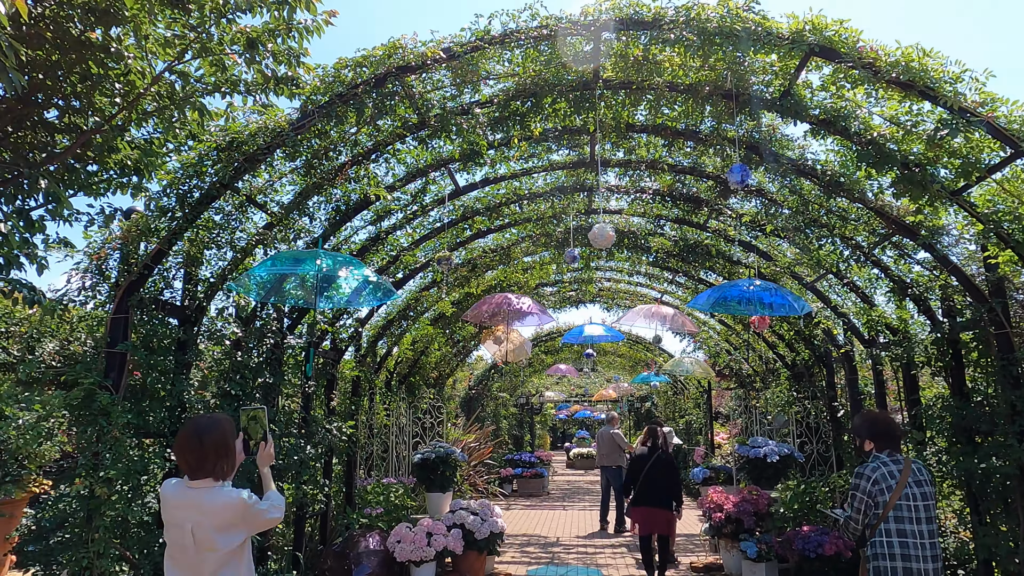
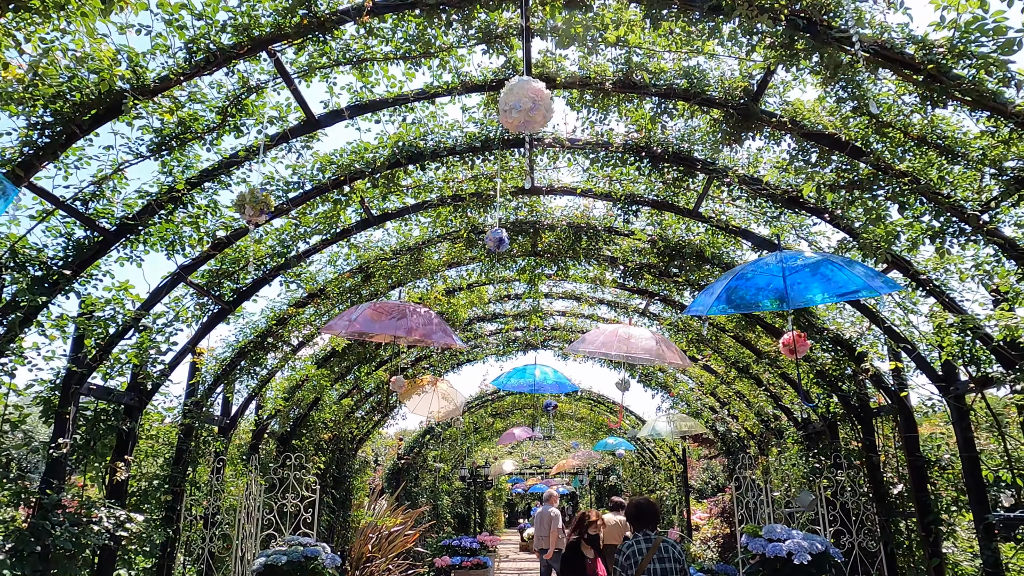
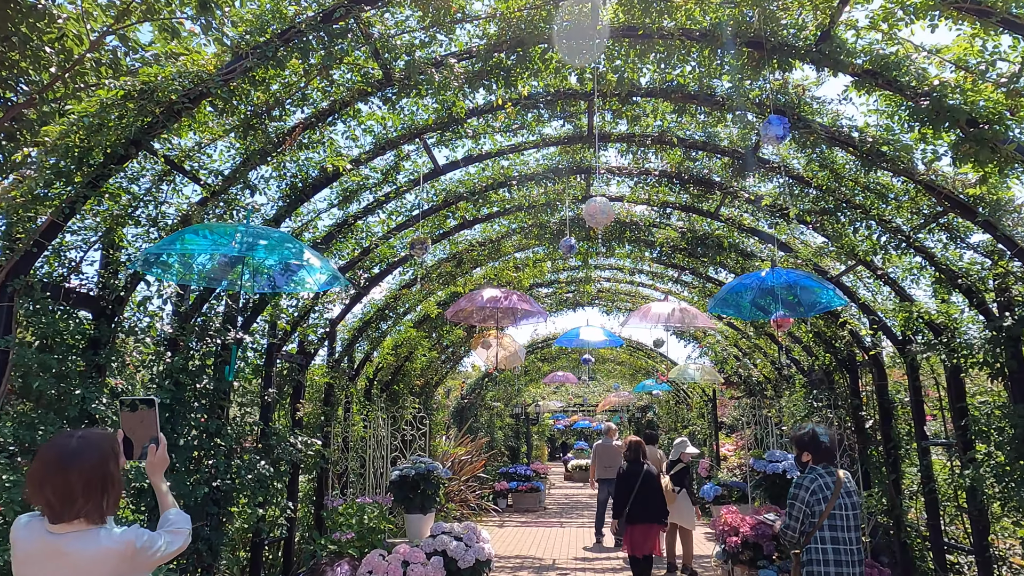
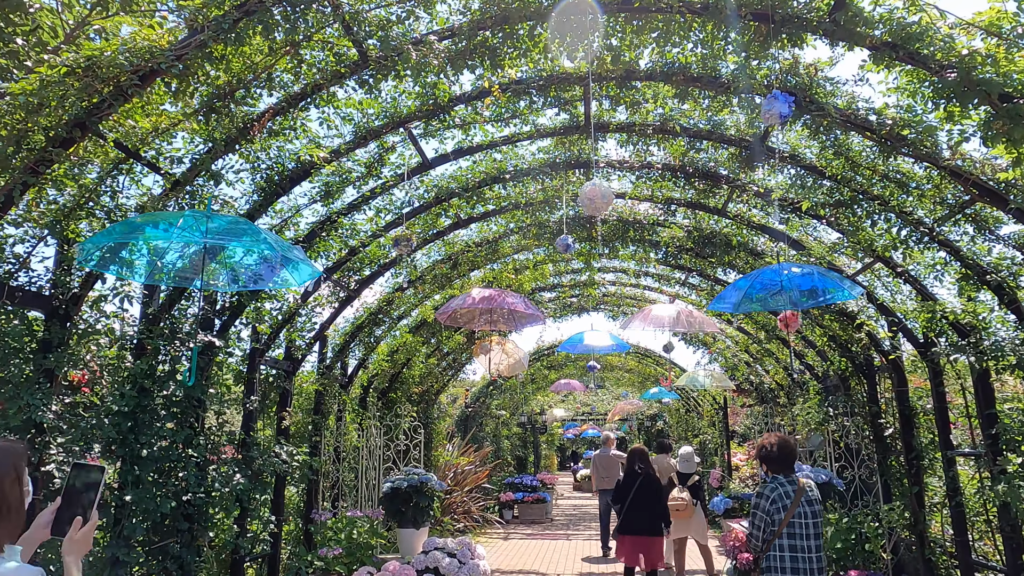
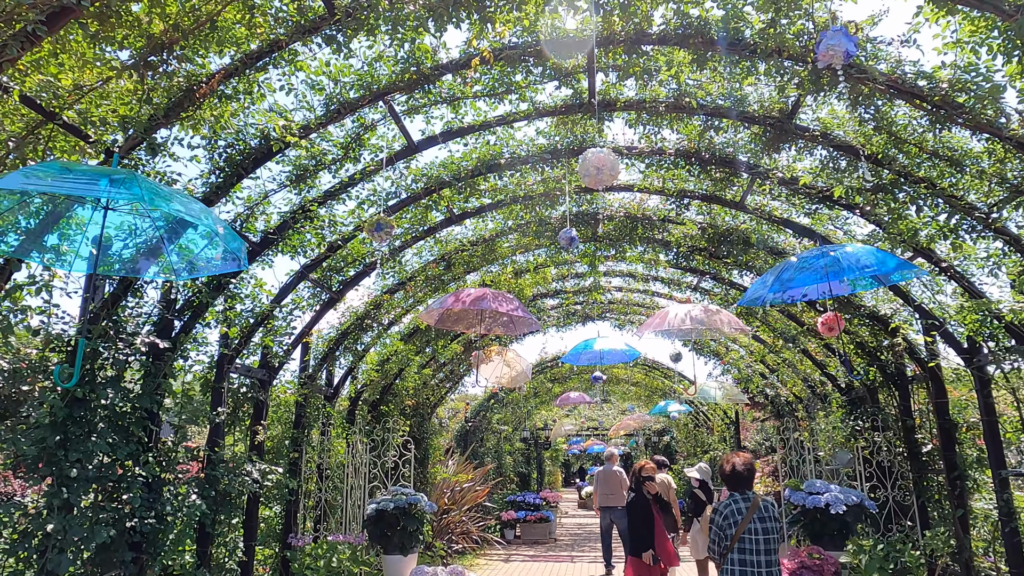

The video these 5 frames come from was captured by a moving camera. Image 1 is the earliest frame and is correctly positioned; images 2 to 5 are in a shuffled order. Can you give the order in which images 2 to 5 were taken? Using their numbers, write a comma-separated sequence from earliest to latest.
3, 4, 5, 2
